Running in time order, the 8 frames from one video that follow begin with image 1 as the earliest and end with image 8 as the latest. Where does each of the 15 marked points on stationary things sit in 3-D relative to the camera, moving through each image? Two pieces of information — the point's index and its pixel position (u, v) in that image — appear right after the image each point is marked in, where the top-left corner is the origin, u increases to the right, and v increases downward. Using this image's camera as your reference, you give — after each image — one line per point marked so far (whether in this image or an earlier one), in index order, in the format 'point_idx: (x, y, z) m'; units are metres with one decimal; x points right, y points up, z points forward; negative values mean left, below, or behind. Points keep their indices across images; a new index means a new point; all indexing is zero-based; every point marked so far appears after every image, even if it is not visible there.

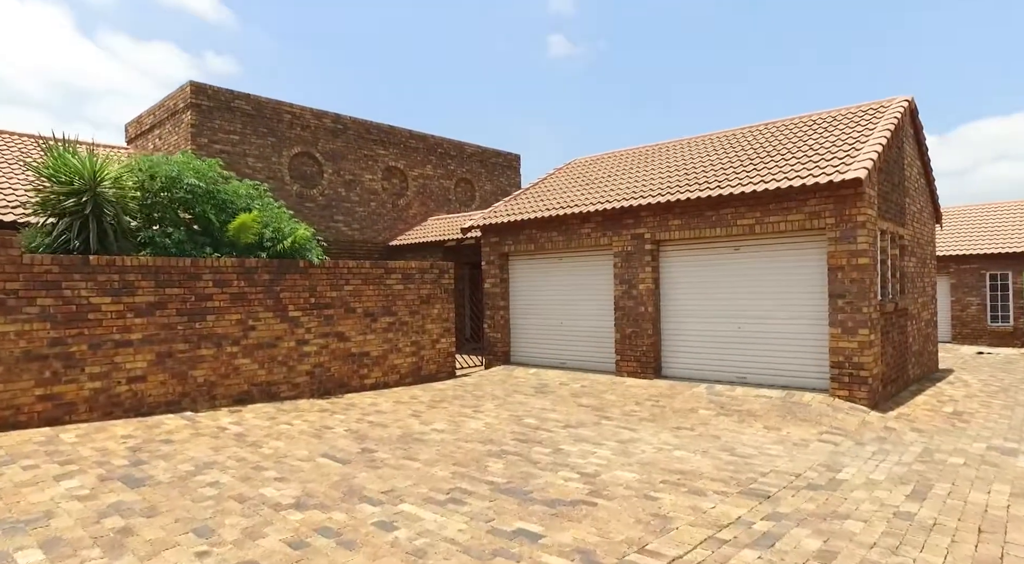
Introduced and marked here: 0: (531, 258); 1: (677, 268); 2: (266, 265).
0: (+0.4, +0.5, +13.4) m
1: (+2.8, +0.2, +11.3) m
2: (-3.7, +0.3, +10.0) m
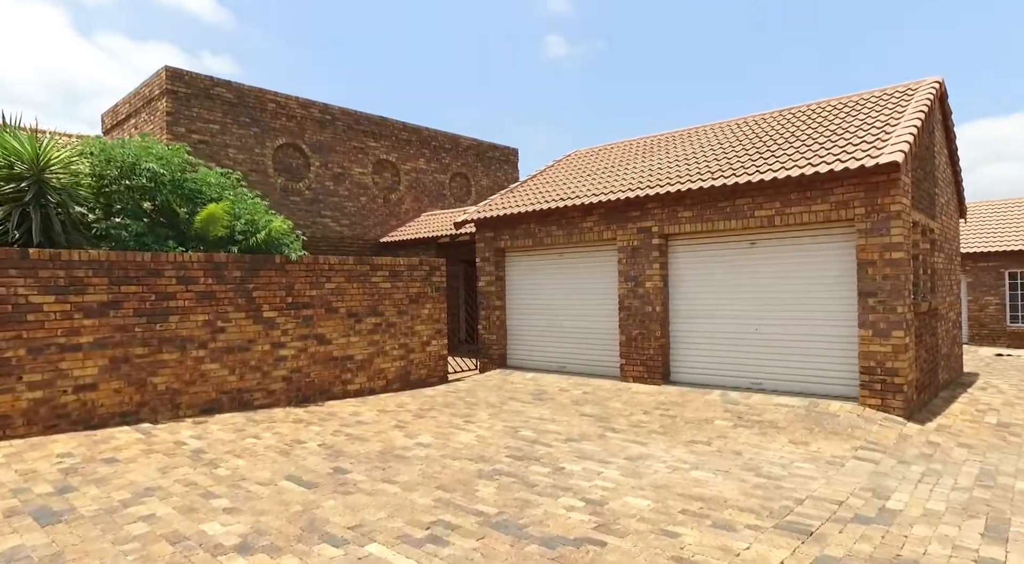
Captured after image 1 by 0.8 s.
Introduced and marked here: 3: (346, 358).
0: (+0.4, +0.5, +12.5) m
1: (+2.7, +0.2, +10.4) m
2: (-3.8, +0.3, +9.1) m
3: (-2.6, -1.2, +10.6) m
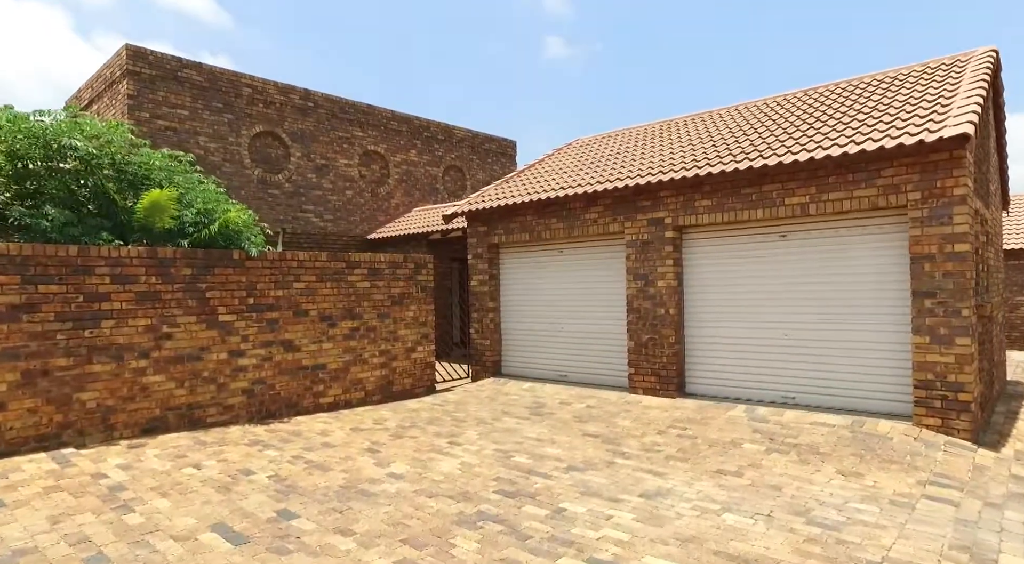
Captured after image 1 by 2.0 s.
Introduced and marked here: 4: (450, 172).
0: (+0.3, +0.5, +11.3) m
1: (+2.6, +0.2, +9.1) m
2: (-3.9, +0.3, +7.9) m
3: (-2.7, -1.2, +9.4) m
4: (-1.9, +3.2, +19.8) m
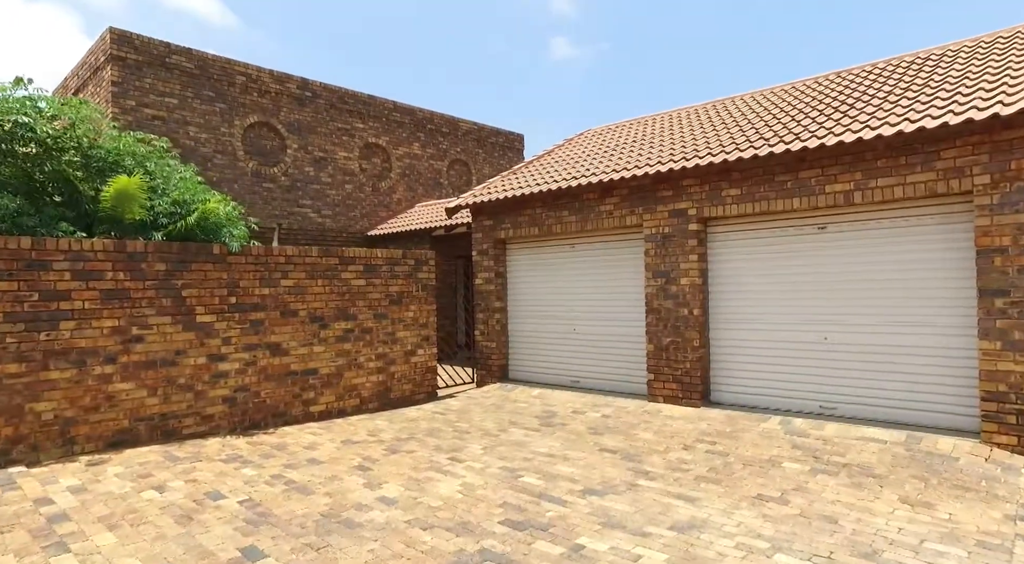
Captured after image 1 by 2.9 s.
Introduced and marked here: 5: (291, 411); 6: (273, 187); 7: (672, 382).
0: (+0.4, +0.6, +10.5) m
1: (+2.7, +0.3, +8.3) m
2: (-3.8, +0.3, +7.1) m
3: (-2.6, -1.2, +8.6) m
4: (-1.6, +3.3, +19.0) m
5: (-2.8, -1.6, +8.4) m
6: (-5.2, +2.1, +14.6) m
7: (+2.1, -1.3, +8.6) m
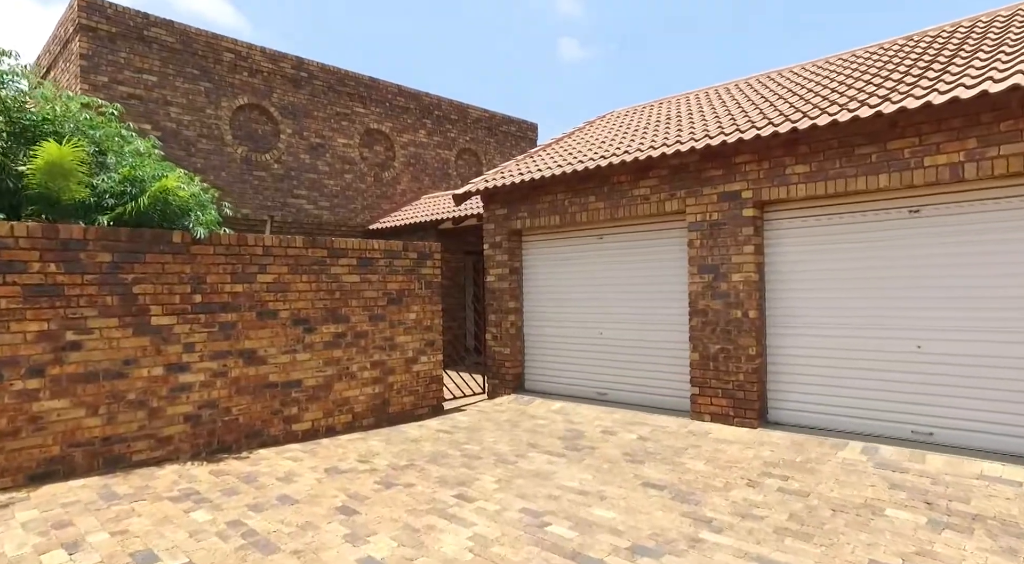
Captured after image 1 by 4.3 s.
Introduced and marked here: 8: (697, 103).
0: (+0.6, +0.6, +9.1) m
1: (+2.9, +0.3, +6.9) m
2: (-3.6, +0.4, +5.8) m
3: (-2.4, -1.1, +7.3) m
4: (-1.3, +3.3, +17.7) m
5: (-2.6, -1.6, +7.1) m
6: (-4.9, +2.1, +13.4) m
7: (+2.3, -1.2, +7.2) m
8: (+2.9, +2.8, +10.5) m
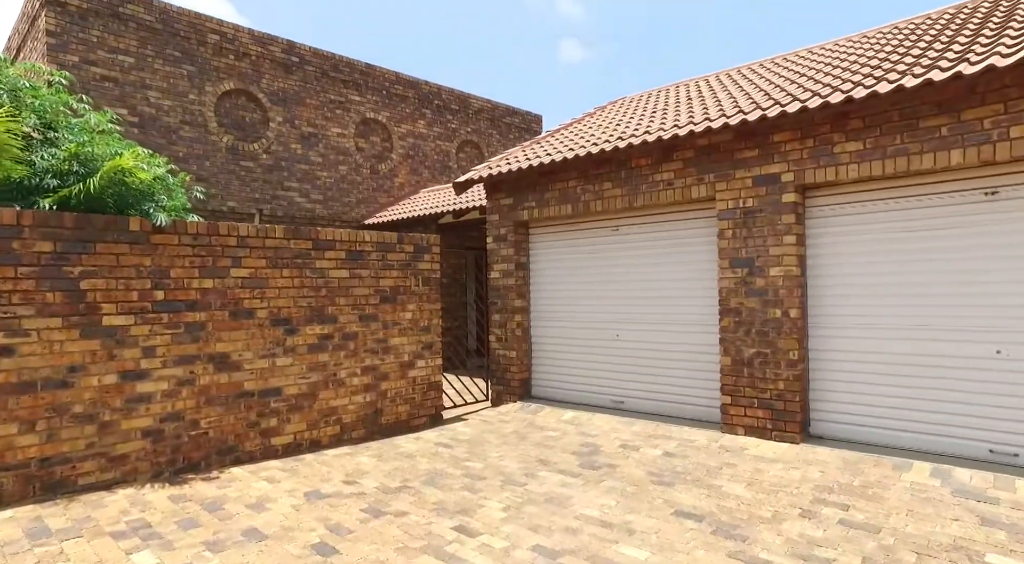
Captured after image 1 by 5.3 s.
0: (+0.7, +0.6, +8.3) m
1: (+3.0, +0.4, +6.1) m
2: (-3.5, +0.4, +5.0) m
3: (-2.3, -1.1, +6.4) m
4: (-1.2, +3.4, +16.8) m
5: (-2.5, -1.5, +6.2) m
6: (-4.8, +2.2, +12.5) m
7: (+2.3, -1.2, +6.4) m
8: (+3.0, +2.9, +9.6) m
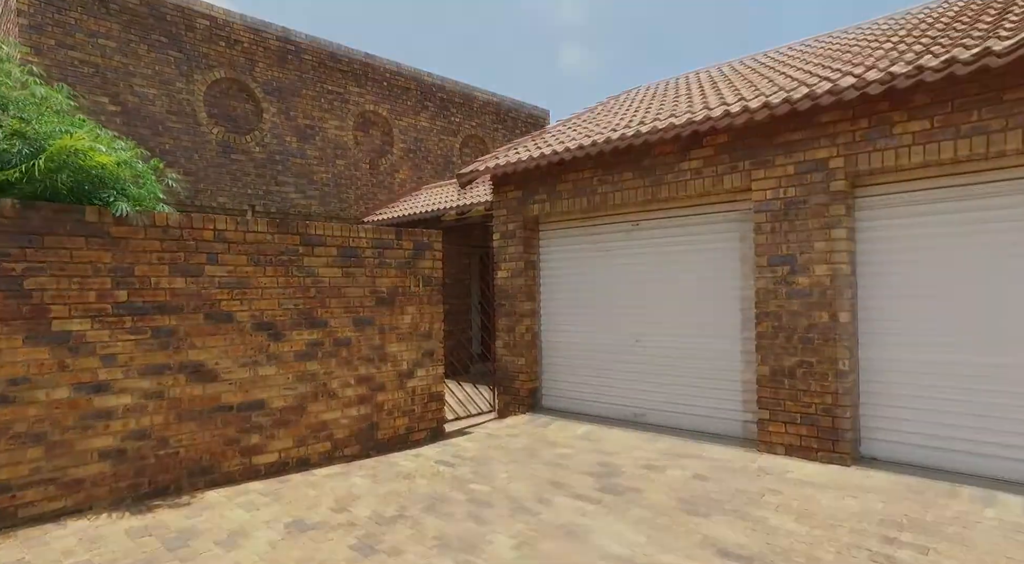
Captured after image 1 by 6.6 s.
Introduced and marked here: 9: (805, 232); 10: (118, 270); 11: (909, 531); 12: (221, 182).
0: (+0.8, +0.6, +7.5) m
1: (+3.1, +0.4, +5.3) m
2: (-3.4, +0.5, +4.3) m
3: (-2.2, -1.1, +5.7) m
4: (-1.0, +3.3, +16.1) m
5: (-2.4, -1.5, +5.5) m
6: (-4.7, +2.2, +11.8) m
7: (+2.4, -1.2, +5.6) m
8: (+3.1, +2.9, +8.9) m
9: (+2.4, +0.4, +5.6) m
10: (-2.9, +0.1, +4.9) m
11: (+2.5, -1.6, +4.2) m
12: (-5.0, +1.7, +11.5) m
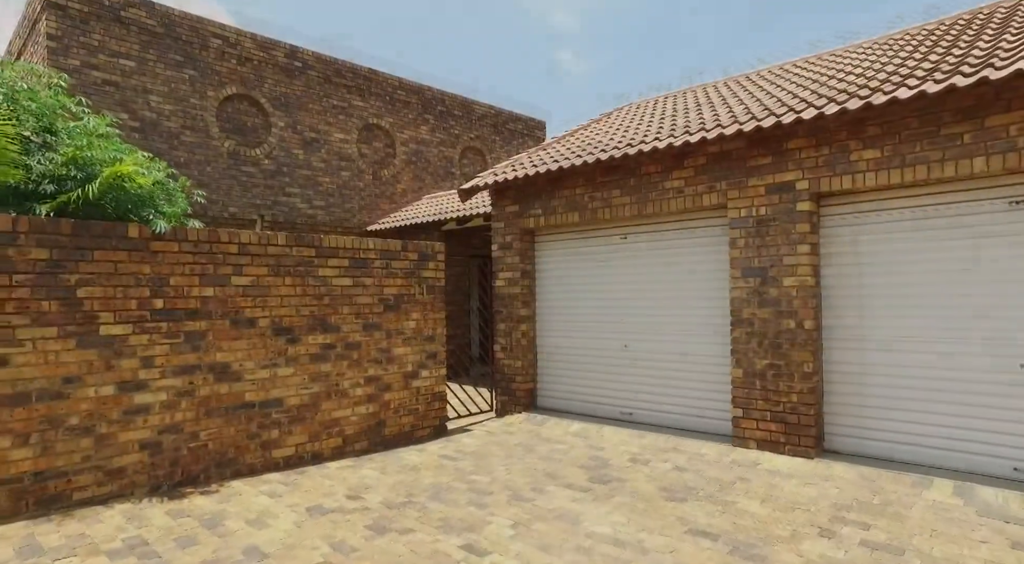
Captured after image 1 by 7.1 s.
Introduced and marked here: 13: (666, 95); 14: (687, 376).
0: (+0.8, +0.5, +8.1) m
1: (+3.1, +0.3, +5.9) m
2: (-3.4, +0.4, +4.9) m
3: (-2.3, -1.2, +6.3) m
4: (-1.1, +3.2, +16.7) m
5: (-2.4, -1.6, +6.1) m
6: (-4.8, +2.0, +12.4) m
7: (+2.4, -1.3, +6.2) m
8: (+3.0, +2.8, +9.5) m
9: (+2.4, +0.3, +6.2) m
10: (-2.9, 0.0, +5.5) m
11: (+2.5, -1.7, +4.8) m
12: (-5.0, +1.6, +12.1) m
13: (+2.5, +3.0, +10.7) m
14: (+1.8, -1.0, +7.1) m
